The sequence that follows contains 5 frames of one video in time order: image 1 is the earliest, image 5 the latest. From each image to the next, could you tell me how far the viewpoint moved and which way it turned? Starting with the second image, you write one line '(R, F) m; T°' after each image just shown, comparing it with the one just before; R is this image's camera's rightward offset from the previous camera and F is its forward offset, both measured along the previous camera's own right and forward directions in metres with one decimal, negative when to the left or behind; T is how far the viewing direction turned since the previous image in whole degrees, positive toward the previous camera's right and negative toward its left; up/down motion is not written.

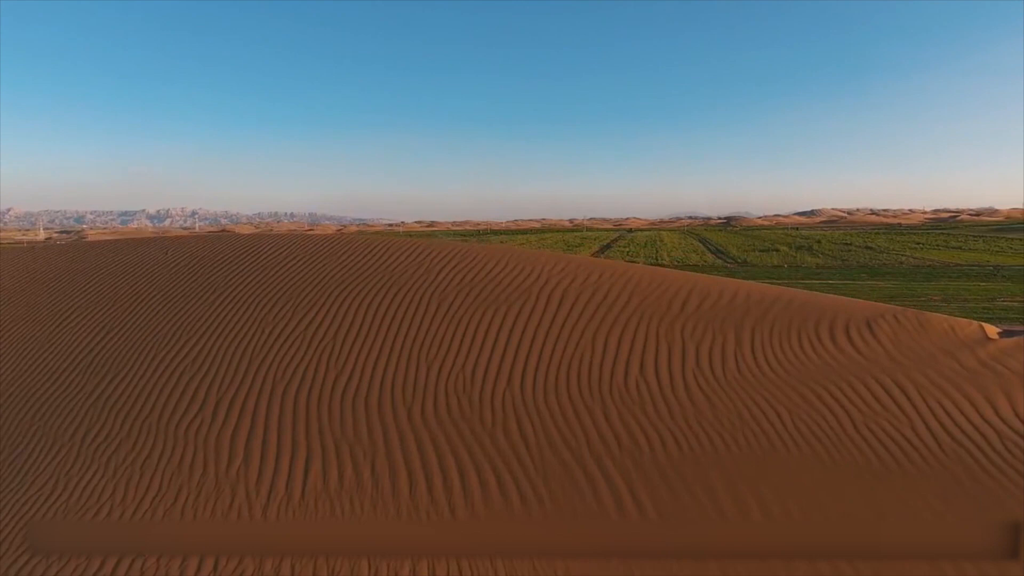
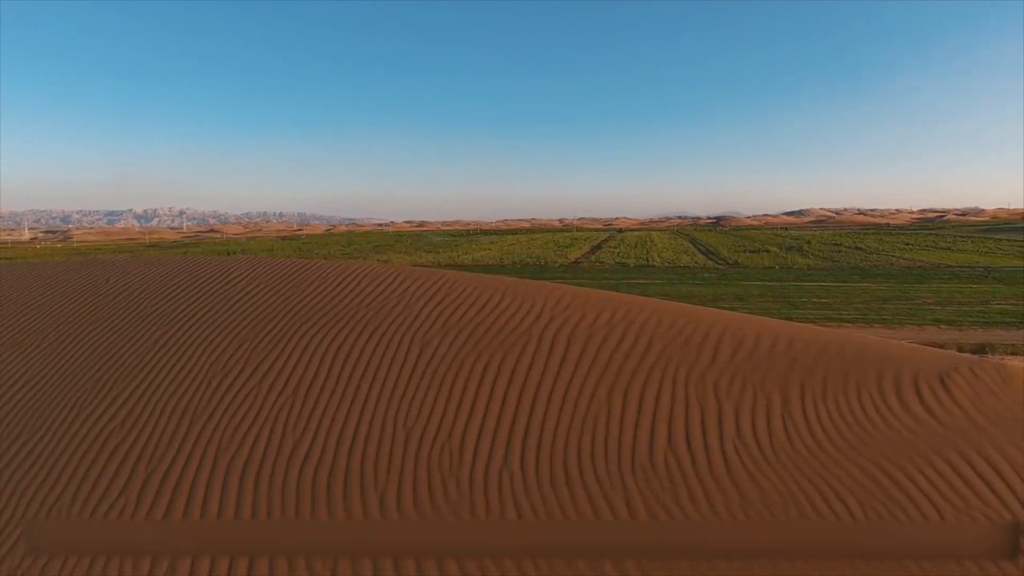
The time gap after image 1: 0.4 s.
(0.0, +0.4) m; +1°
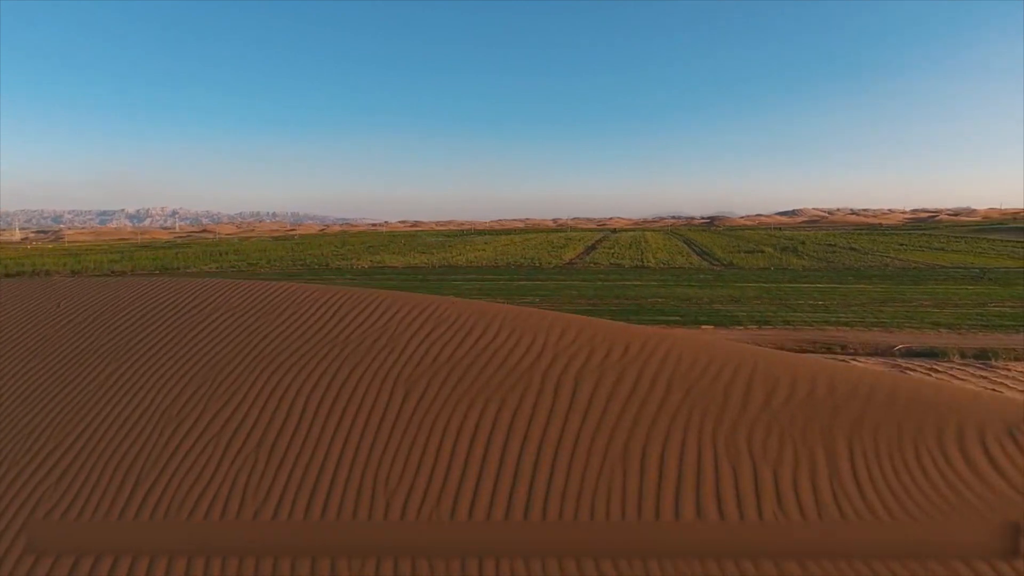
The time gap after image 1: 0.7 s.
(0.0, +0.3) m; +1°
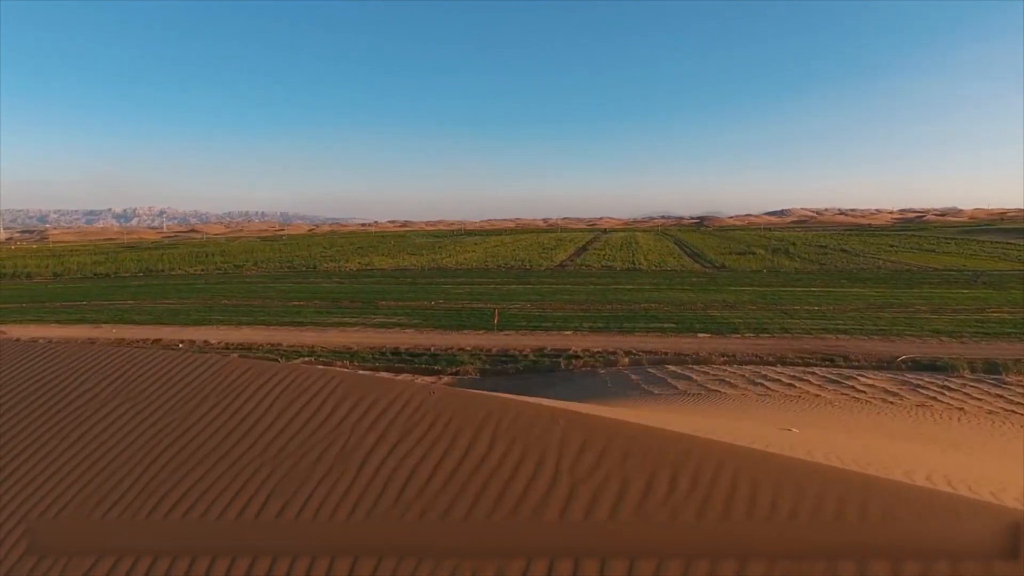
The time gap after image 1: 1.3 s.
(0.0, +0.6) m; +1°
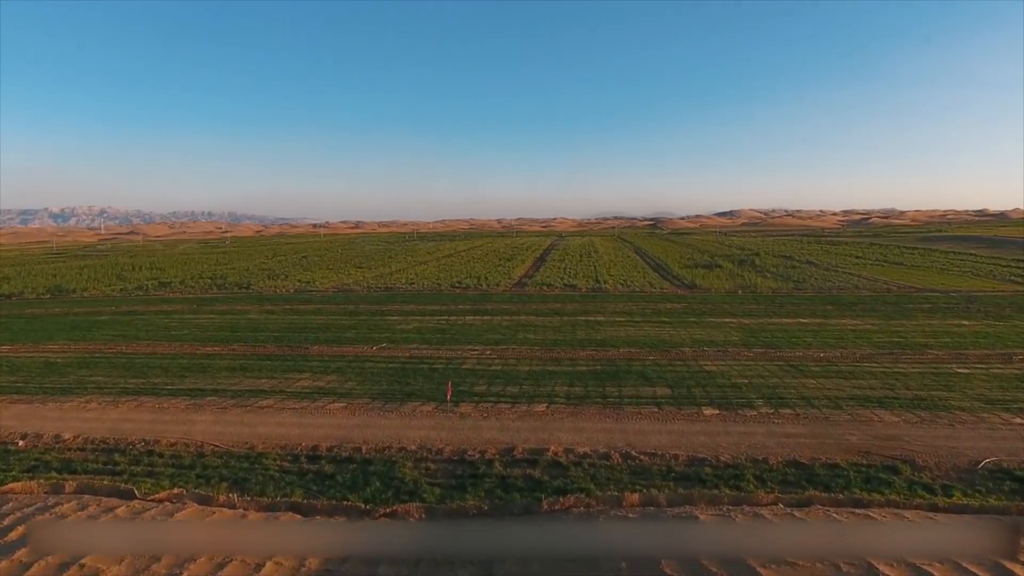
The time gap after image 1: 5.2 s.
(0.0, +3.9) m; +5°
